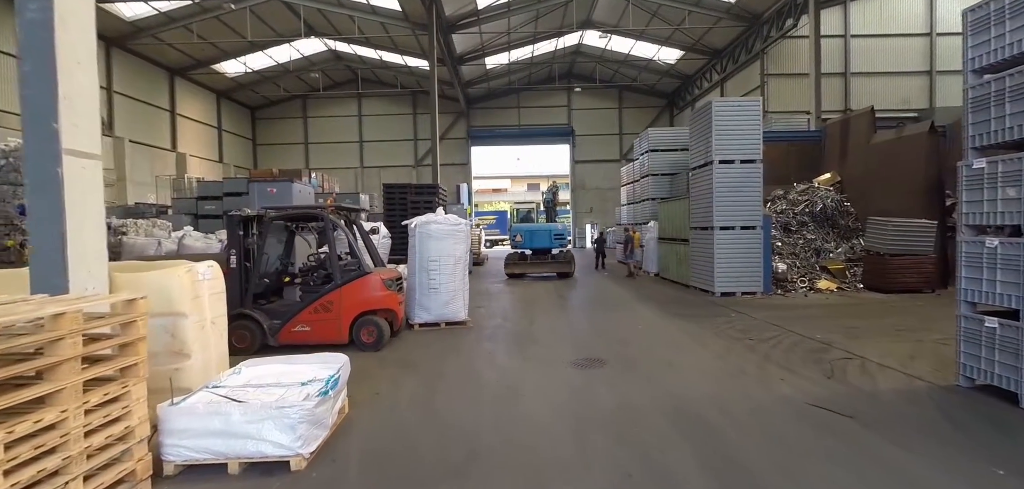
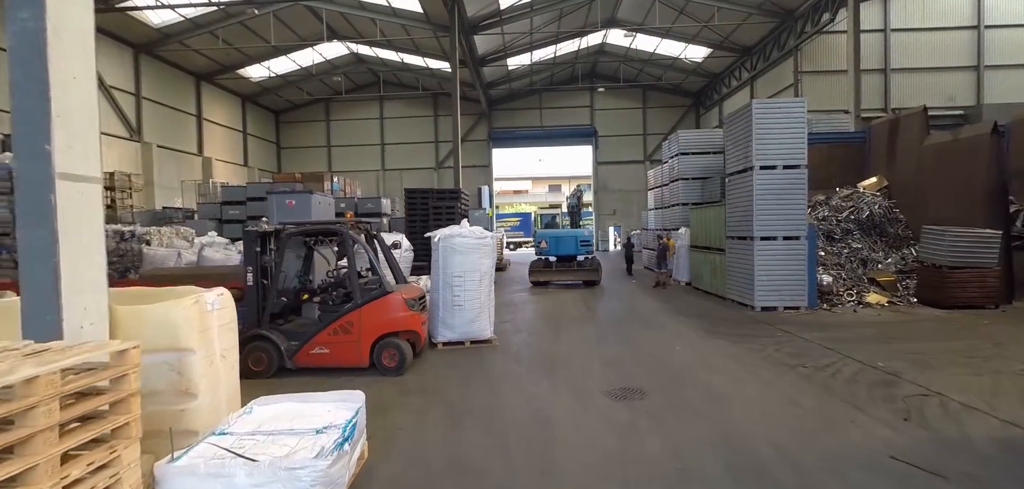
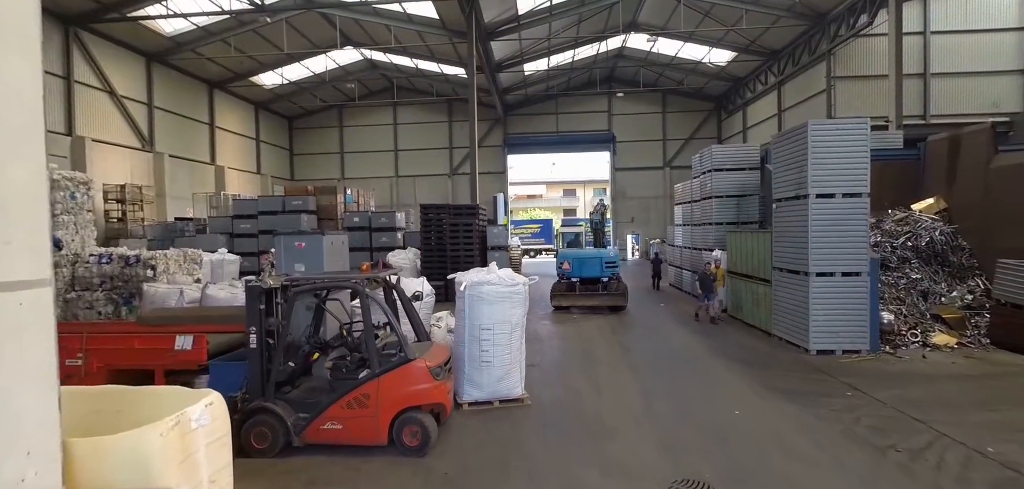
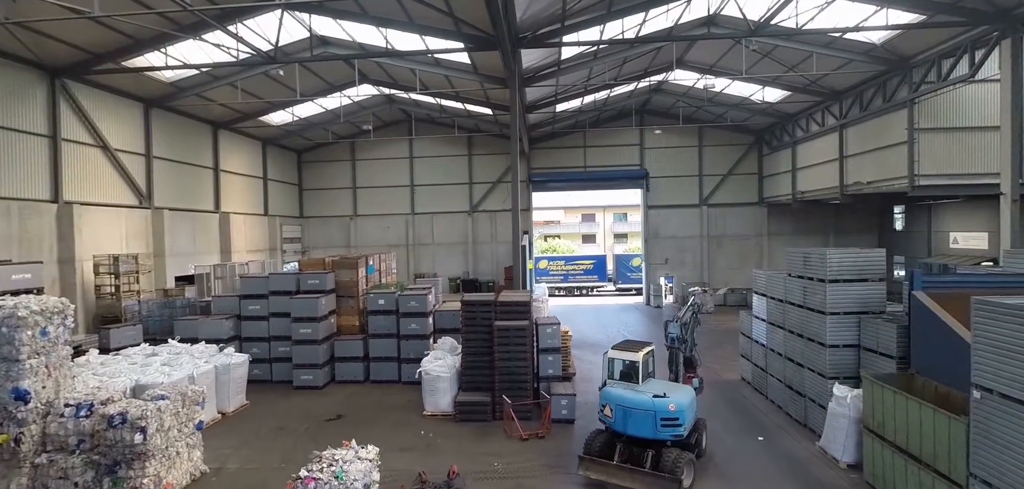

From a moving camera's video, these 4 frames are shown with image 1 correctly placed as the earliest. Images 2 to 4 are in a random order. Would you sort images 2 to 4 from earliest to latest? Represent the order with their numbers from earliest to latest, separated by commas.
2, 3, 4
